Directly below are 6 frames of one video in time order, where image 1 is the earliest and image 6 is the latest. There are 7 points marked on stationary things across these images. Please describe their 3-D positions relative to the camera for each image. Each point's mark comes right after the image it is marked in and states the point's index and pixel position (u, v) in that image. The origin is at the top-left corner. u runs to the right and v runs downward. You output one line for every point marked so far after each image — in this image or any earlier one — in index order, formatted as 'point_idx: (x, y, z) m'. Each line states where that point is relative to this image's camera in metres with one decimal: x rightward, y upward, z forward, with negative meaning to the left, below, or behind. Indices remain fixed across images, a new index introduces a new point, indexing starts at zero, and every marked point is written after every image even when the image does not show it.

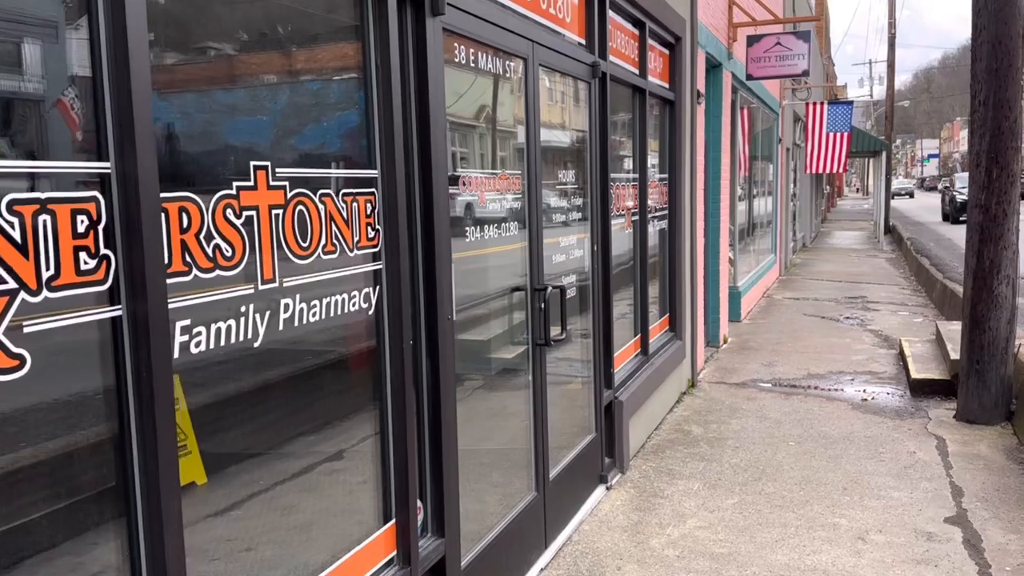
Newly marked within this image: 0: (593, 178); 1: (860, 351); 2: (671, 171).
0: (+0.5, +0.6, +4.5) m
1: (+3.5, -0.6, +8.3) m
2: (+1.2, +0.9, +6.4) m
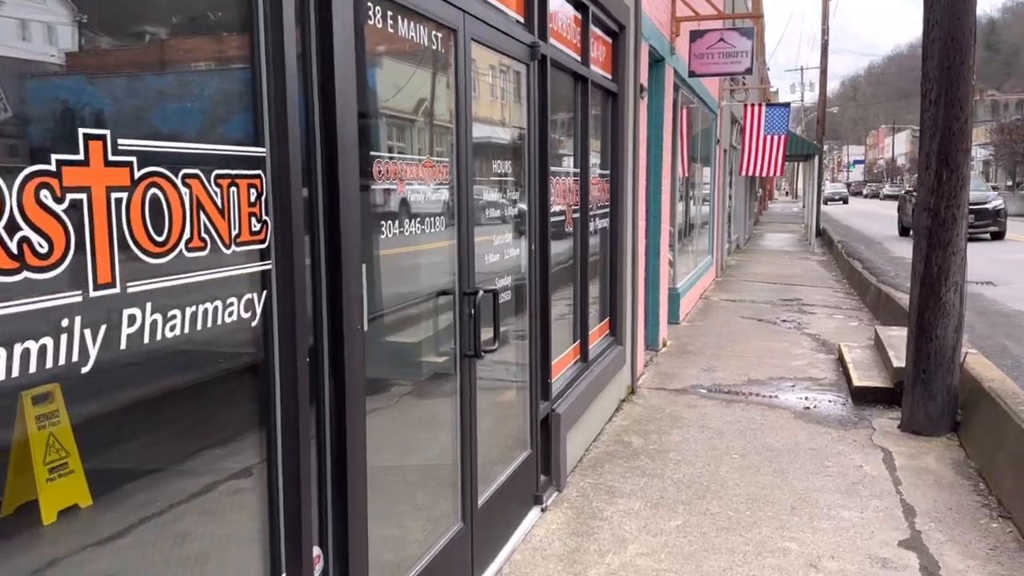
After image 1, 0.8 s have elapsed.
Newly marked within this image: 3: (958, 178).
0: (+0.1, +0.6, +4.1) m
1: (+2.8, -0.7, +8.1) m
2: (+0.7, +0.9, +6.1) m
3: (+2.8, +0.7, +5.2) m
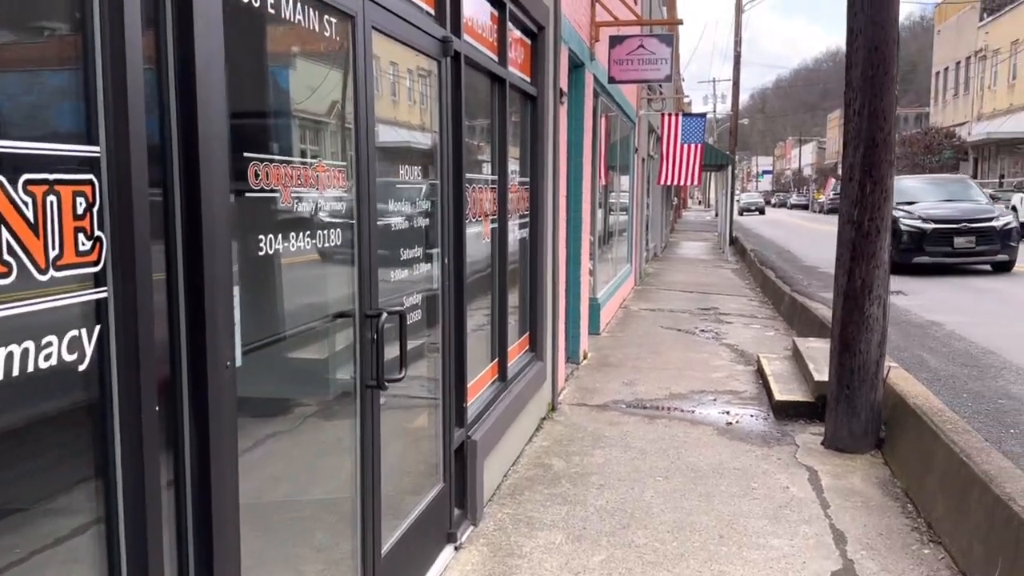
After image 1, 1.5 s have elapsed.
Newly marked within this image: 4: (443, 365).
0: (-0.3, +0.5, +3.8) m
1: (+2.0, -0.8, +8.0) m
2: (+0.1, +0.8, +5.8) m
3: (+2.3, +0.6, +5.1) m
4: (-0.3, -0.4, +3.8) m
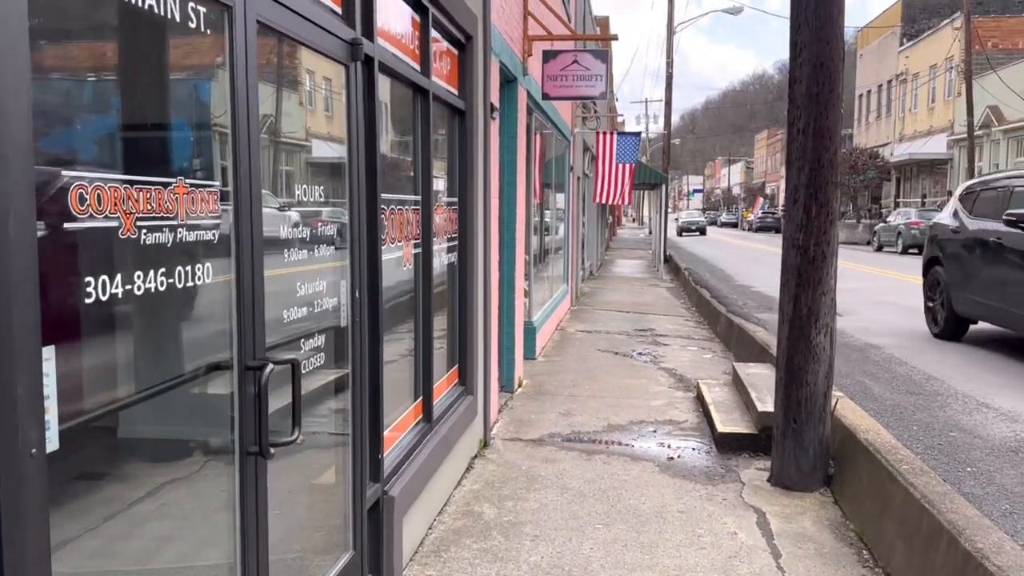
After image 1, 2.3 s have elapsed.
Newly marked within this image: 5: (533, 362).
0: (-0.6, +0.4, +3.3) m
1: (+1.4, -1.0, +7.7) m
2: (-0.3, +0.6, +5.4) m
3: (+1.8, +0.4, +4.8) m
4: (-0.6, -0.5, +3.3) m
5: (+0.2, -0.8, +9.3) m
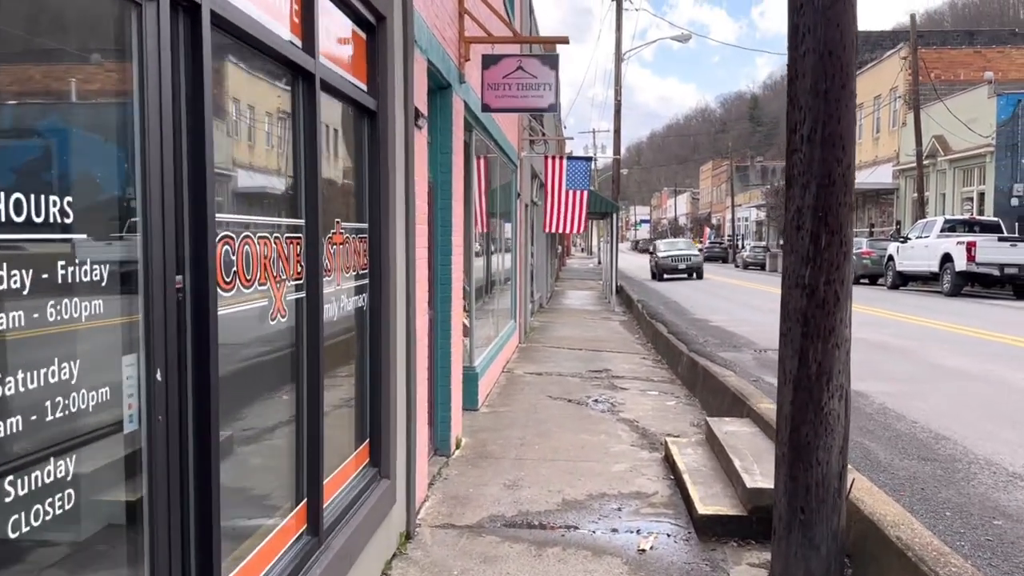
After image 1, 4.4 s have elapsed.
0: (-0.9, +0.2, +2.1) m
1: (+0.9, -1.3, +6.5) m
2: (-0.7, +0.3, +4.2) m
3: (+1.5, +0.2, +3.8) m
4: (-0.9, -0.7, +2.1) m
5: (-0.4, -1.2, +8.1) m
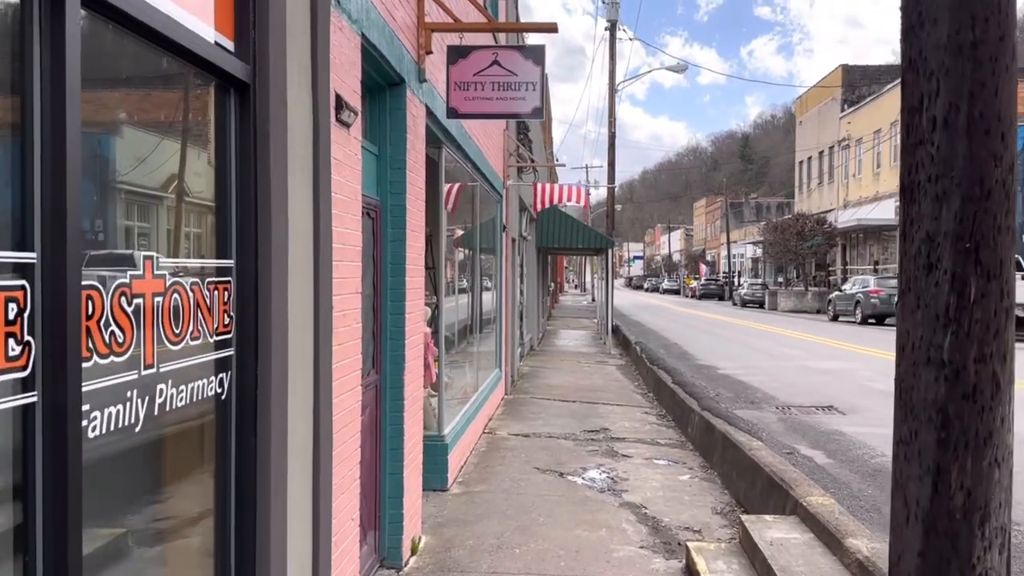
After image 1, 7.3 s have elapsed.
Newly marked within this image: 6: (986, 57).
0: (-1.0, 0.0, +0.6) m
1: (+0.7, -1.7, +5.0) m
2: (-0.9, +0.1, +2.7) m
3: (+1.3, 0.0, +2.3) m
4: (-1.0, -0.8, +0.6) m
5: (-0.5, -1.6, +6.5) m
6: (+1.3, +0.6, +2.2) m
